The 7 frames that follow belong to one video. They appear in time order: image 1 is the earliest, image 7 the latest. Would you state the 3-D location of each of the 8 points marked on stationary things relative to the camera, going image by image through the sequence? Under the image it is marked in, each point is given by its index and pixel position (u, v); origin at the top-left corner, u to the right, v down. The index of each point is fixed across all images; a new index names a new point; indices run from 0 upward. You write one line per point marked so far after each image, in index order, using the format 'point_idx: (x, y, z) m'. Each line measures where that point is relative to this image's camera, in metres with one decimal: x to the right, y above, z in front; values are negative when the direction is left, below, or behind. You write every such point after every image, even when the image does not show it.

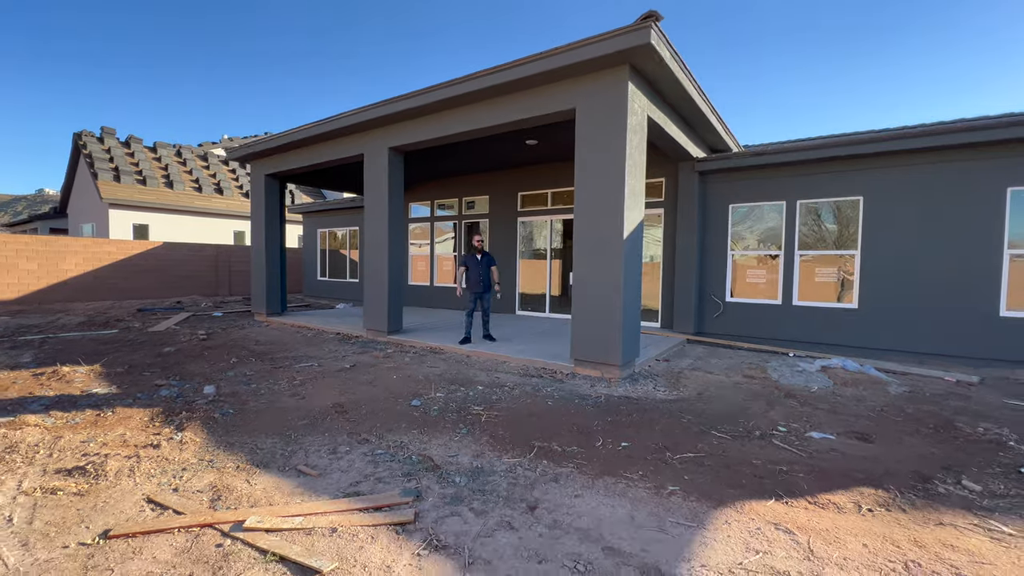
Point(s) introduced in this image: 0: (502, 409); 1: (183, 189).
0: (-0.1, -1.1, +4.2) m
1: (-12.8, +3.9, +17.6) m
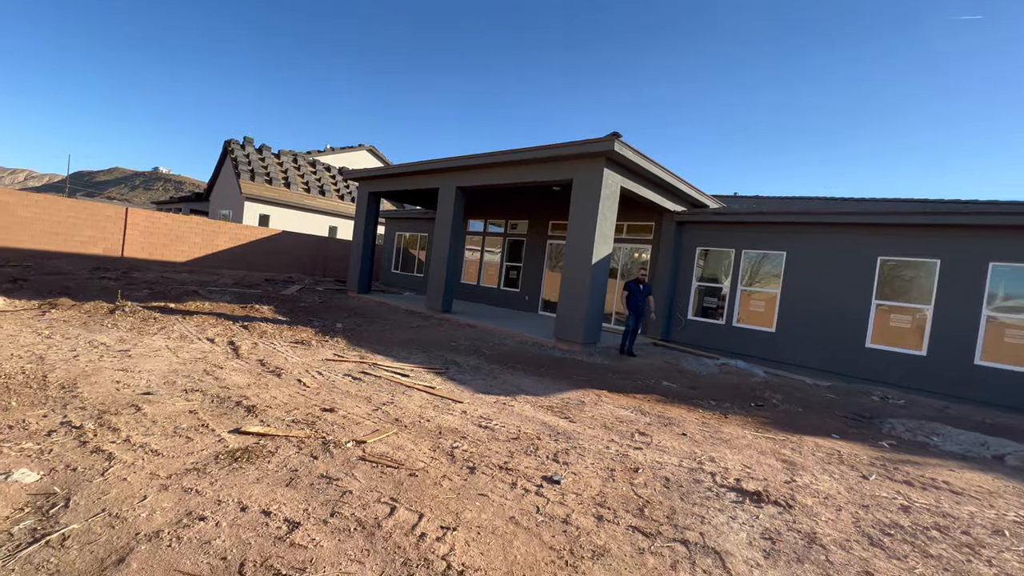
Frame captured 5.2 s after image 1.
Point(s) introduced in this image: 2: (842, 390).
0: (-0.2, -1.1, +7.5) m
1: (-10.7, +4.9, +22.4) m
2: (+5.7, -1.7, +7.7) m
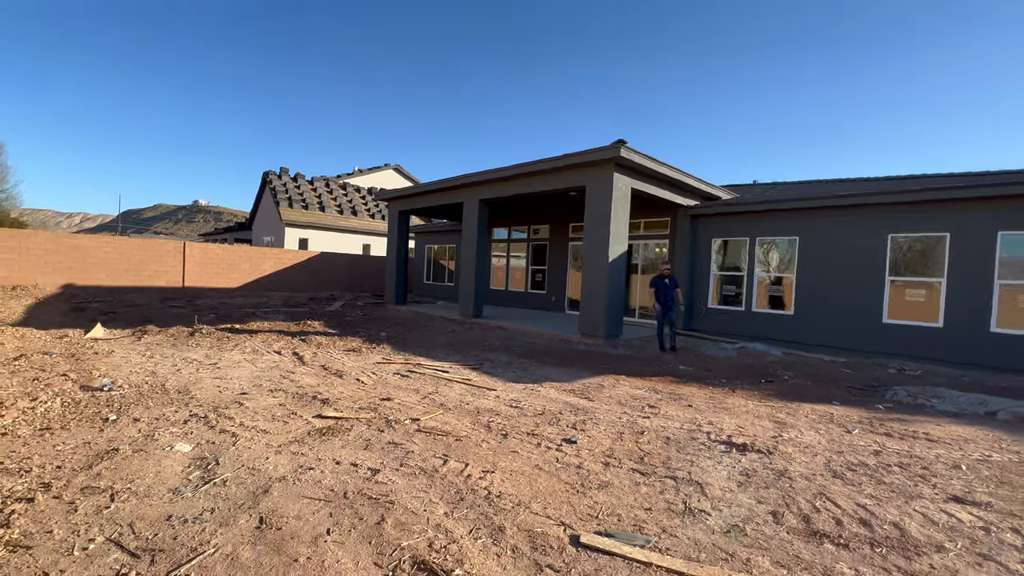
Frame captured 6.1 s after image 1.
0: (+0.3, -1.1, +8.2) m
1: (-9.5, +4.0, +23.8) m
2: (+6.2, -1.4, +8.1) m
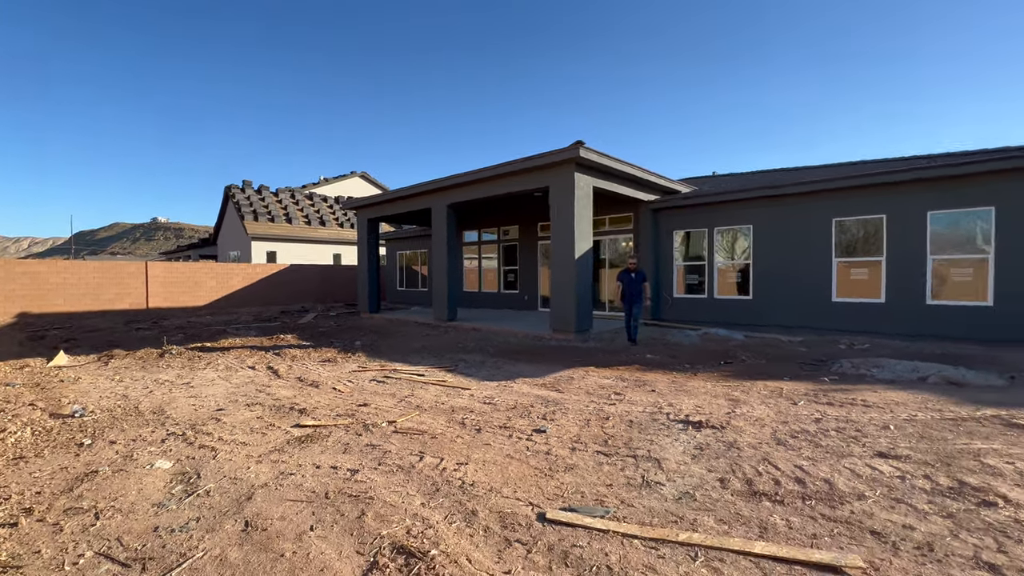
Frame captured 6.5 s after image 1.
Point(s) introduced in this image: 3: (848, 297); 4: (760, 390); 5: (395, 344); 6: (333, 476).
0: (-0.2, -1.1, +8.4) m
1: (-11.1, +3.3, +23.5) m
2: (+5.7, -1.0, +8.6) m
3: (+6.9, -0.2, +9.3) m
4: (+2.8, -1.1, +5.1) m
5: (-2.4, -1.1, +9.1) m
6: (-1.2, -1.3, +3.1) m
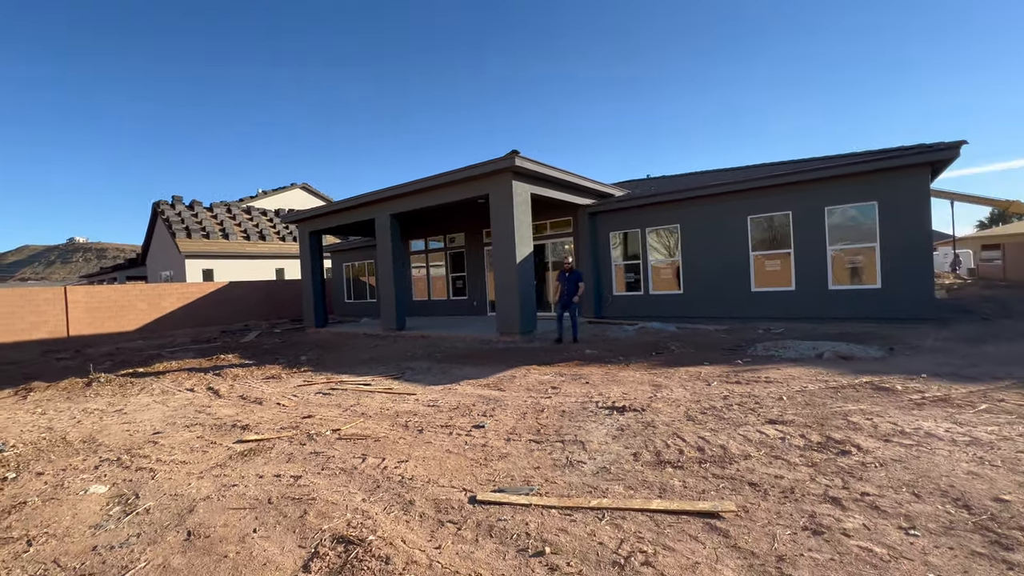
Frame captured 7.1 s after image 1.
0: (-1.2, -1.2, +8.6) m
1: (-13.8, +2.4, +22.6) m
2: (+4.7, -0.9, +9.4) m
3: (+5.7, 0.0, +10.2) m
4: (+2.1, -1.1, +5.6) m
5: (-3.4, -1.4, +9.1) m
6: (-1.7, -1.4, +3.2) m
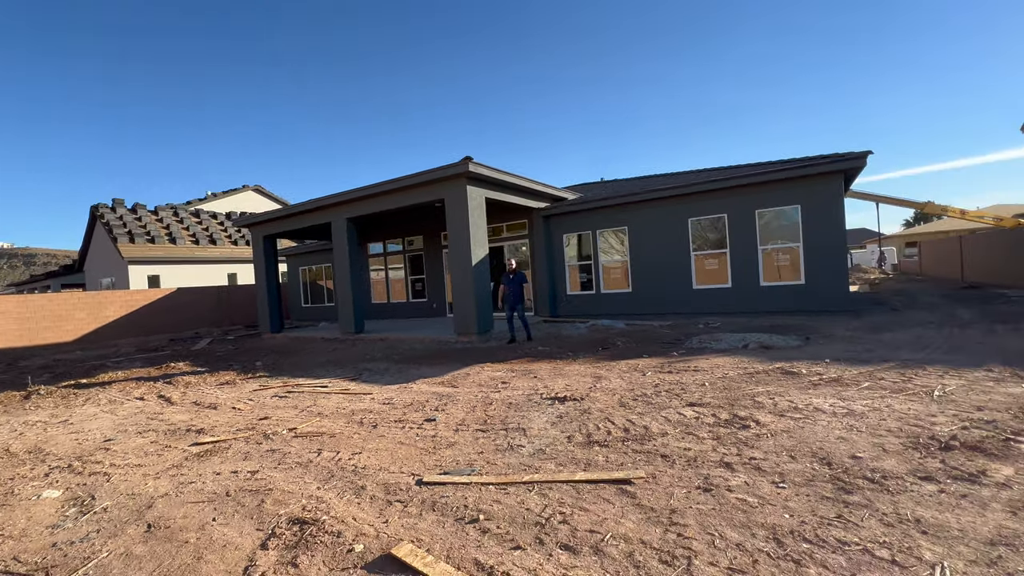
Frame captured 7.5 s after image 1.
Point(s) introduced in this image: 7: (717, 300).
0: (-2.0, -1.3, +8.8) m
1: (-15.8, +2.1, +21.7) m
2: (+3.7, -0.8, +10.1) m
3: (+4.7, +0.1, +11.0) m
4: (+1.5, -1.1, +6.1) m
5: (-4.3, -1.5, +9.2) m
6: (-2.1, -1.4, +3.4) m
7: (+5.0, -0.3, +10.8) m
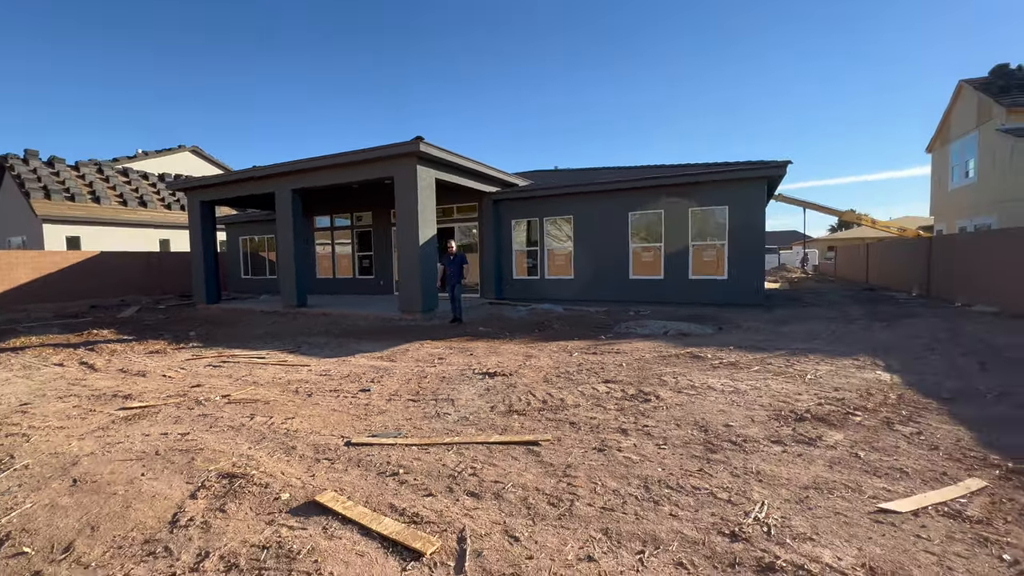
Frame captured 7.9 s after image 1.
0: (-3.2, -0.8, +8.9) m
1: (-18.0, +3.7, +20.2) m
2: (+2.4, -0.6, +10.7) m
3: (+3.4, +0.3, +11.7) m
4: (+0.6, -0.9, +6.5) m
5: (-5.5, -0.9, +9.0) m
6: (-2.7, -1.2, +3.5) m
7: (+3.6, -0.1, +11.6) m
